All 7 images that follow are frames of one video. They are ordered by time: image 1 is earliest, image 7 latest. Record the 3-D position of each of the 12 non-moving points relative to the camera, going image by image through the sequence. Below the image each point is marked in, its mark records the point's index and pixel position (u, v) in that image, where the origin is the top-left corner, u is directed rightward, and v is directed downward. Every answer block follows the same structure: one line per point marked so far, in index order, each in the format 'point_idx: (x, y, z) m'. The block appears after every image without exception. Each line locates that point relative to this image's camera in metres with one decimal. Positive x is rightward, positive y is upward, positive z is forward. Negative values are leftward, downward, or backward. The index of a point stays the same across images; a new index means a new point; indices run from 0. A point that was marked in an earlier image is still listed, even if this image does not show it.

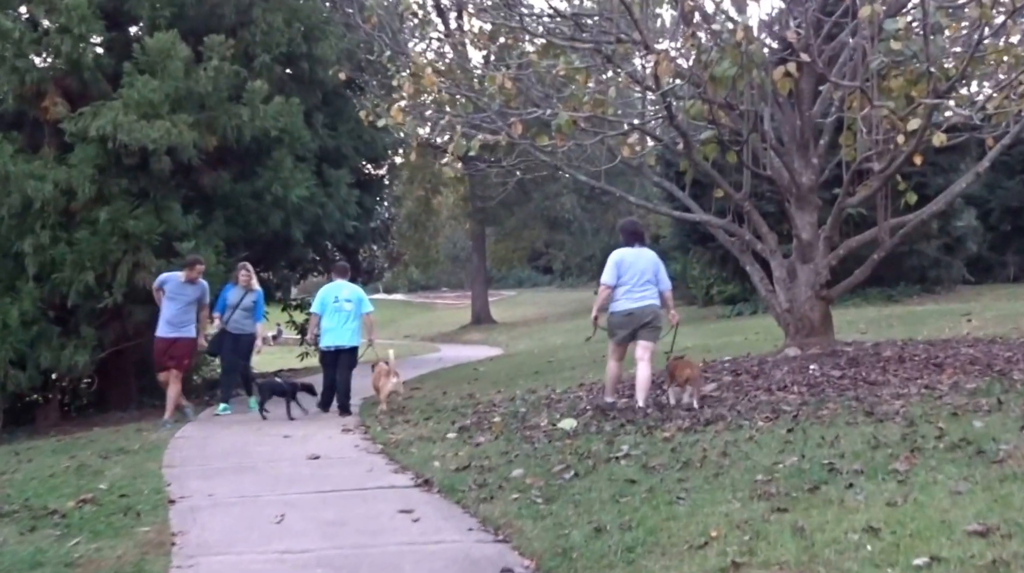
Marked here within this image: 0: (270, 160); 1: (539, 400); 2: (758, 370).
0: (-2.9, +1.5, +15.6) m
1: (+0.3, -1.1, +12.9) m
2: (+2.3, -0.8, +11.9) m
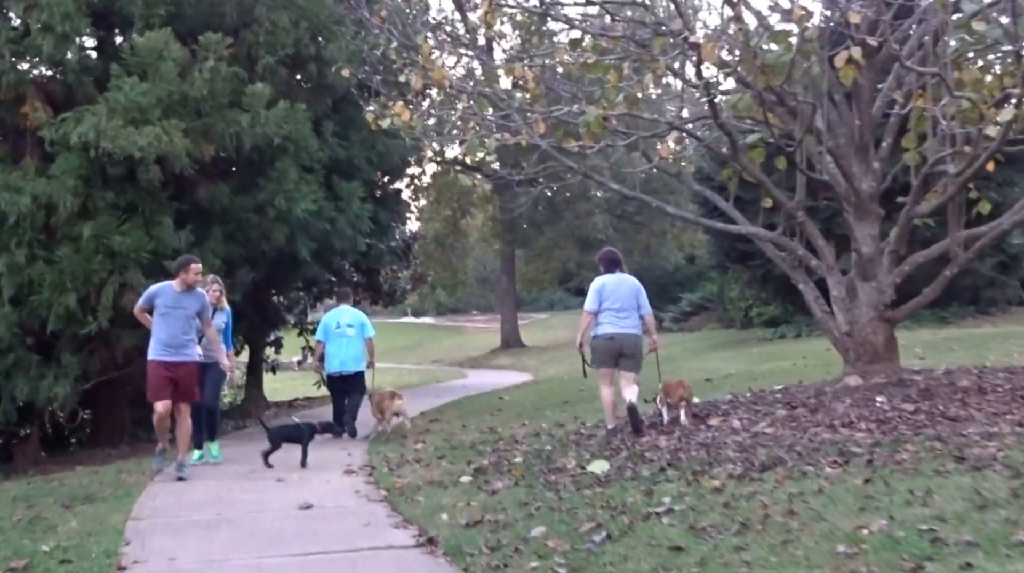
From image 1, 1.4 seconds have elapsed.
0: (-2.6, +1.2, +14.3) m
1: (+0.5, -1.3, +11.5) m
2: (+2.5, -0.9, +10.4) m
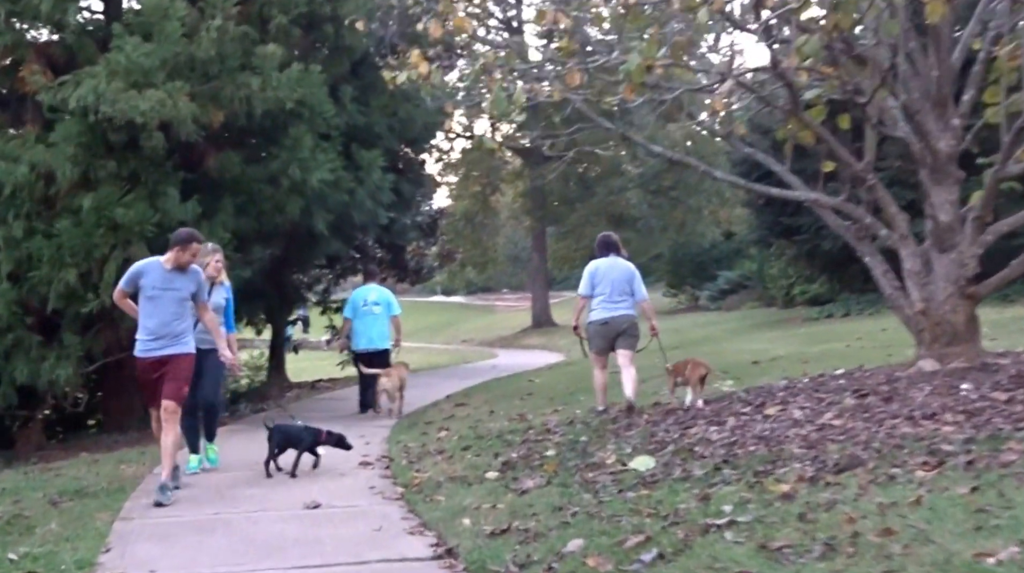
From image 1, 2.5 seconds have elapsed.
0: (-2.3, +1.5, +13.2) m
1: (+0.7, -1.1, +10.3) m
2: (+2.7, -0.7, +9.2) m
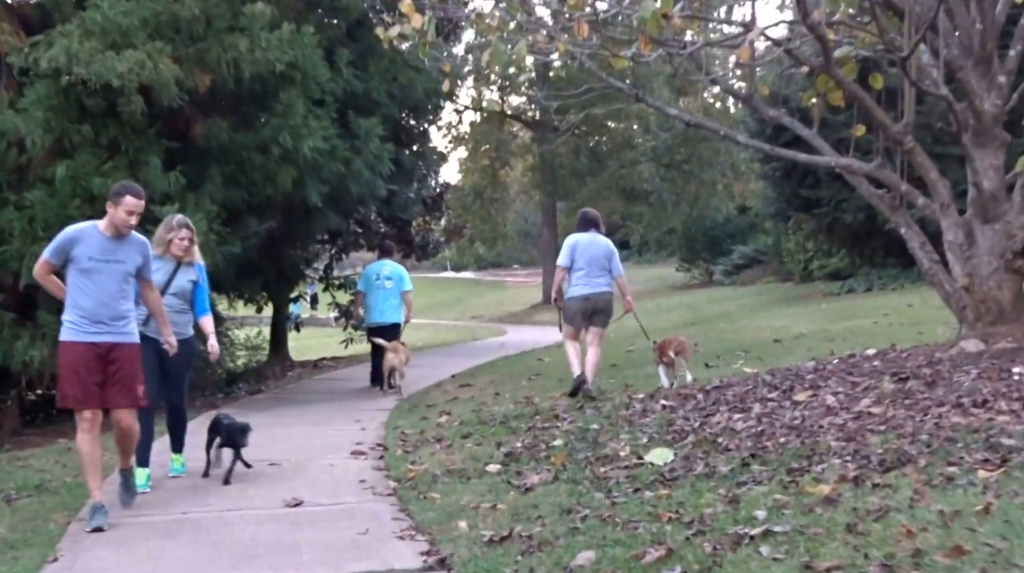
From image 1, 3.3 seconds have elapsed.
0: (-2.3, +1.7, +12.4) m
1: (+0.8, -0.9, +9.5) m
2: (+2.7, -0.6, +8.4) m
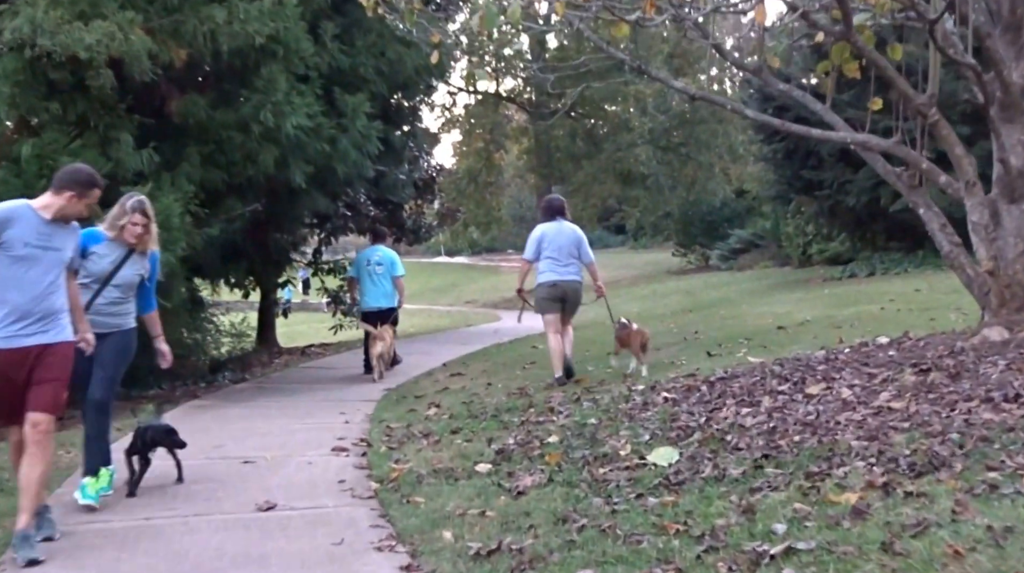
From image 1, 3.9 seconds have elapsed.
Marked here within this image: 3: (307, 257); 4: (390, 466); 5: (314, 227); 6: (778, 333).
0: (-2.3, +1.9, +11.7) m
1: (+0.7, -0.8, +8.9) m
2: (+2.7, -0.5, +7.8) m
3: (-3.1, +0.4, +19.8) m
4: (-0.8, -1.1, +8.0) m
5: (-2.8, +0.8, +18.2) m
6: (+2.7, -0.5, +13.2) m
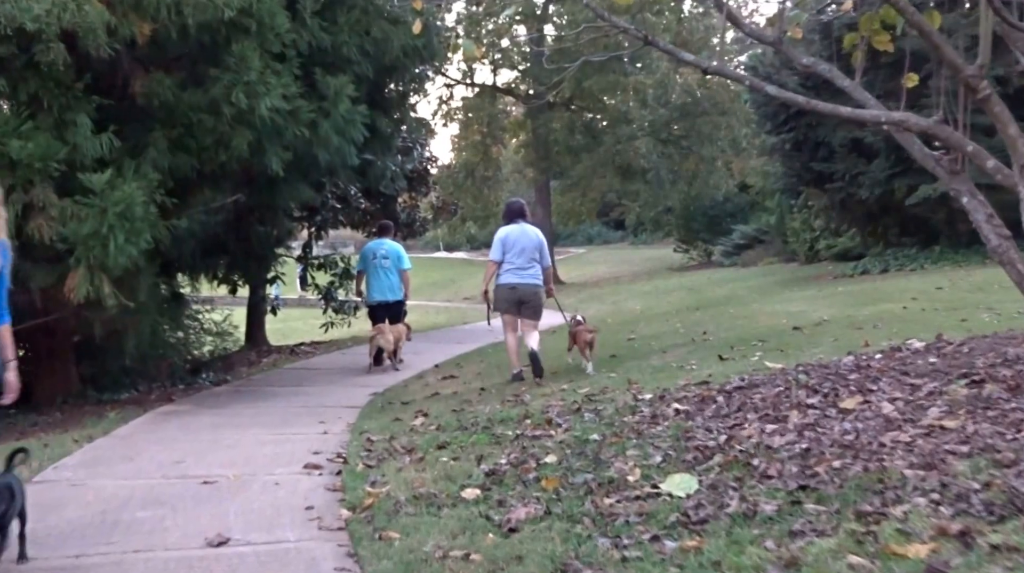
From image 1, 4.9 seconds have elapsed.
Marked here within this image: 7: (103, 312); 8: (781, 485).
0: (-2.4, +1.9, +10.7) m
1: (+0.7, -0.8, +7.9) m
2: (+2.6, -0.5, +6.8) m
3: (-3.2, +0.5, +18.8) m
4: (-0.8, -1.1, +7.0) m
5: (-2.8, +0.9, +17.2) m
6: (+2.7, -0.4, +12.2) m
7: (-3.2, -0.2, +10.0) m
8: (+1.1, -0.8, +5.5) m
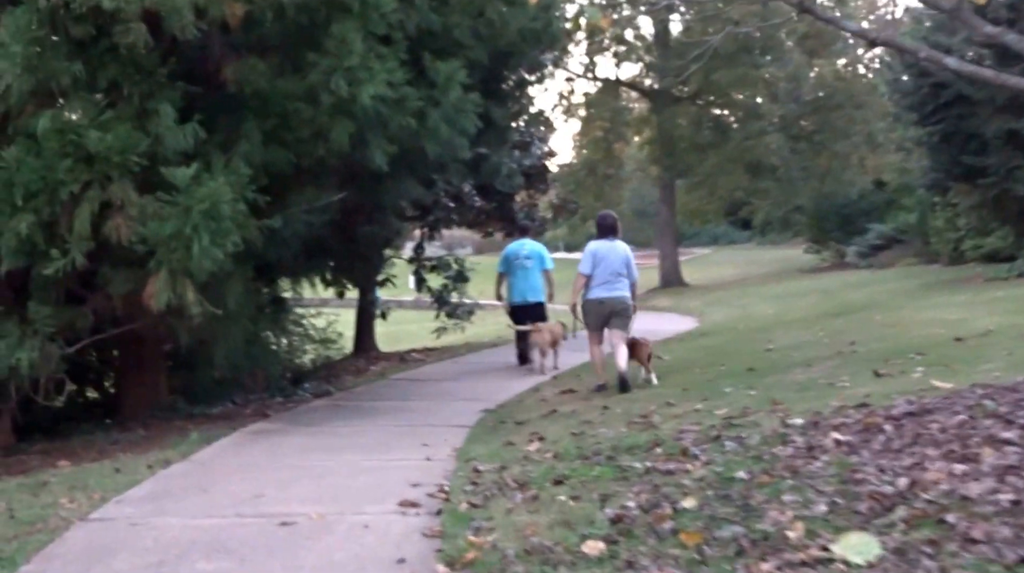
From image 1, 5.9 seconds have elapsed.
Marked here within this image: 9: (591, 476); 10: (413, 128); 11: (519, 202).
0: (-1.4, +1.9, +9.8) m
1: (+1.4, -0.9, +6.7) m
2: (+3.2, -0.5, +5.4) m
3: (-1.5, +0.4, +17.9) m
4: (-0.2, -1.1, +6.0) m
5: (-1.3, +0.8, +16.2) m
6: (+3.7, -0.5, +10.8) m
7: (-2.3, -0.2, +9.2) m
8: (+1.6, -0.9, +4.2) m
9: (+0.4, -1.0, +7.0) m
10: (-0.8, +1.3, +10.4) m
11: (+0.1, +1.3, +19.5) m
